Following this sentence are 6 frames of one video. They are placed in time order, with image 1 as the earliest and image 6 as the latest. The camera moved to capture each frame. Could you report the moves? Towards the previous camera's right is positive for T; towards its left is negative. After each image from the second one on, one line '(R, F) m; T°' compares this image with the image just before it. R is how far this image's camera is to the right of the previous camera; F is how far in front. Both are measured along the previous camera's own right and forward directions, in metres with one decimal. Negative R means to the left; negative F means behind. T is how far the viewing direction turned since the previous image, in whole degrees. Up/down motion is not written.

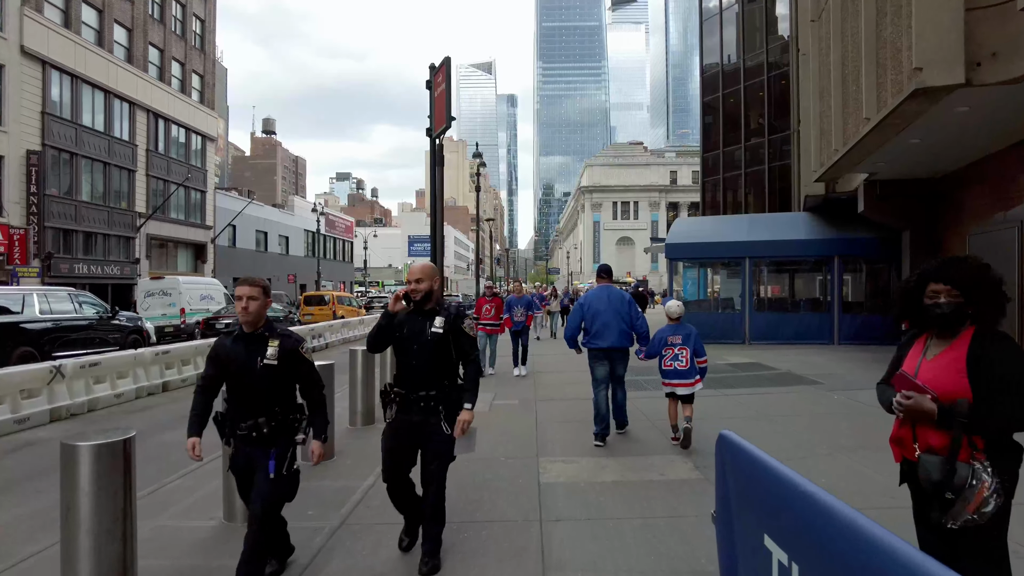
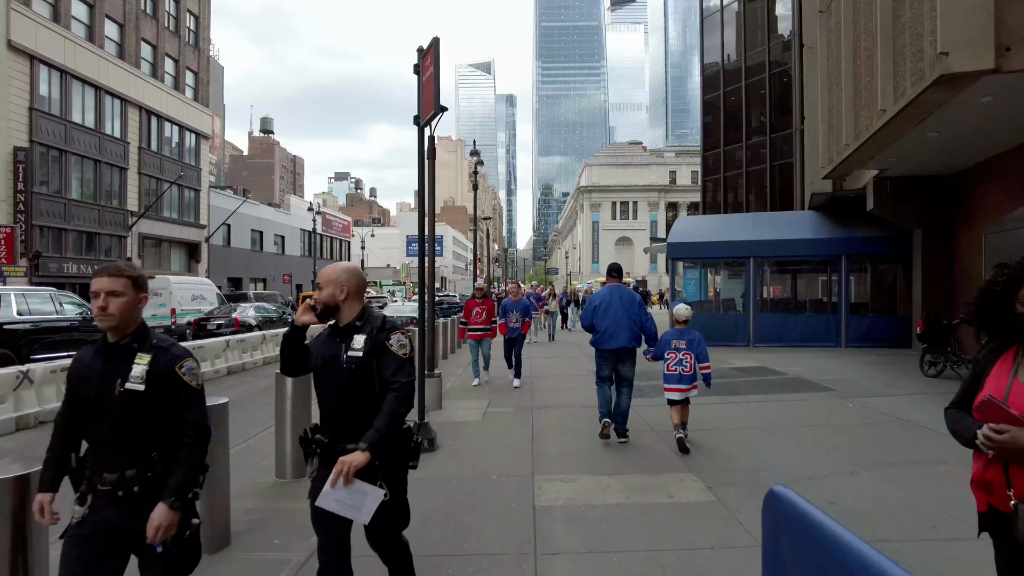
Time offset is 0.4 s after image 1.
(0.0, +0.5) m; 0°
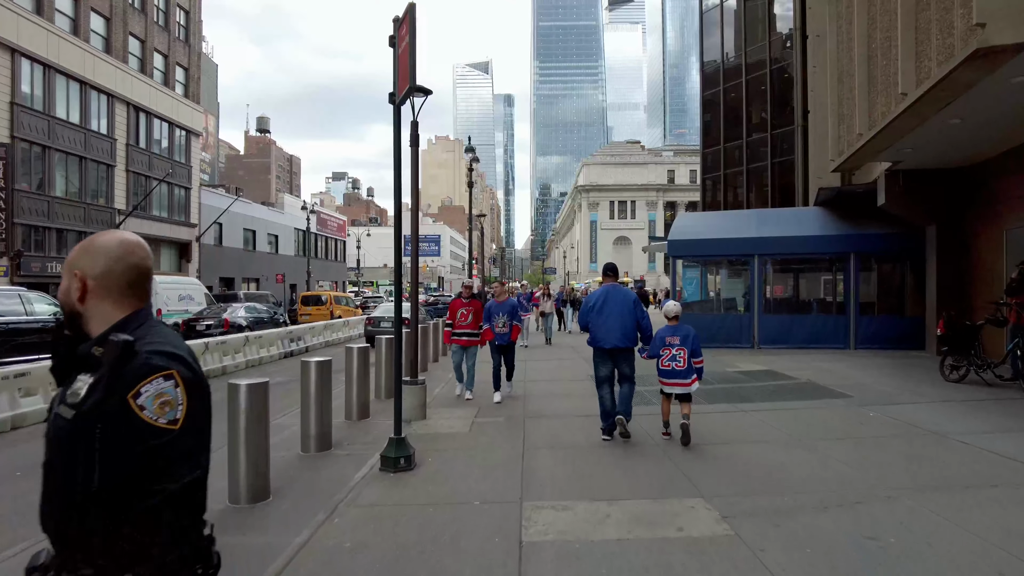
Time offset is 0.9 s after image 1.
(+0.1, +0.7) m; 0°
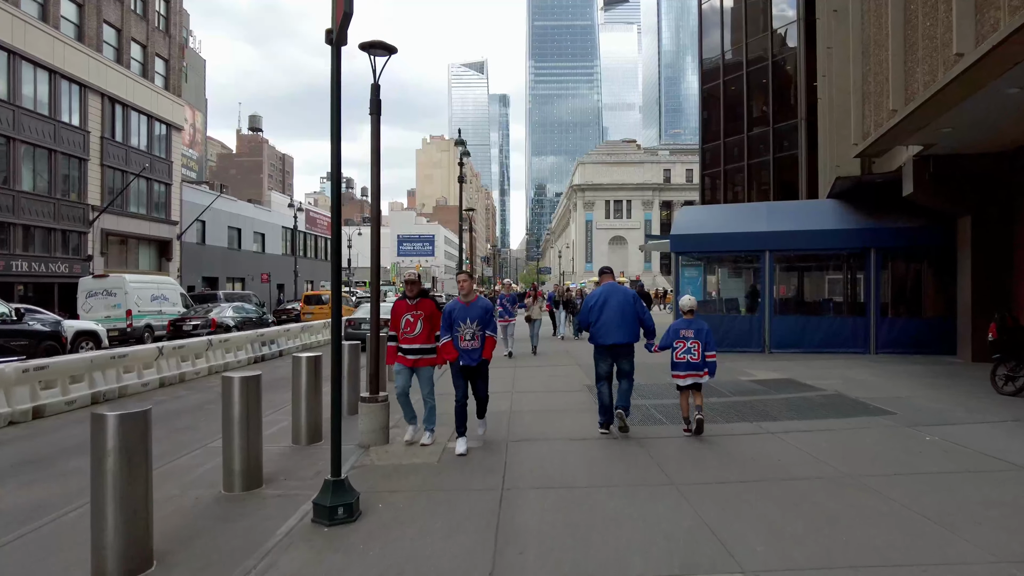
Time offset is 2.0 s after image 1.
(+0.1, +1.3) m; 0°
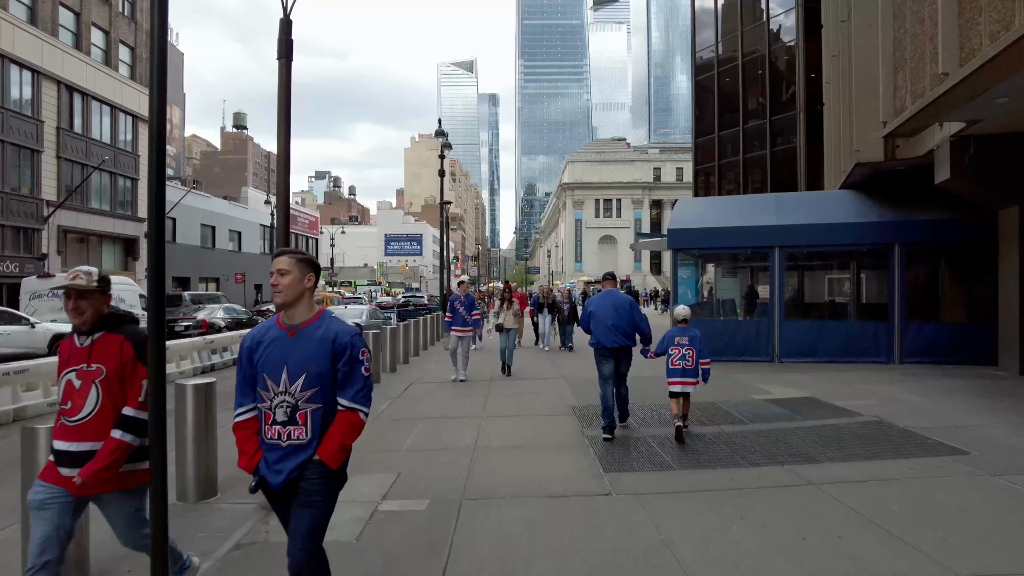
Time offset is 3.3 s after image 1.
(+0.3, +1.7) m; +1°
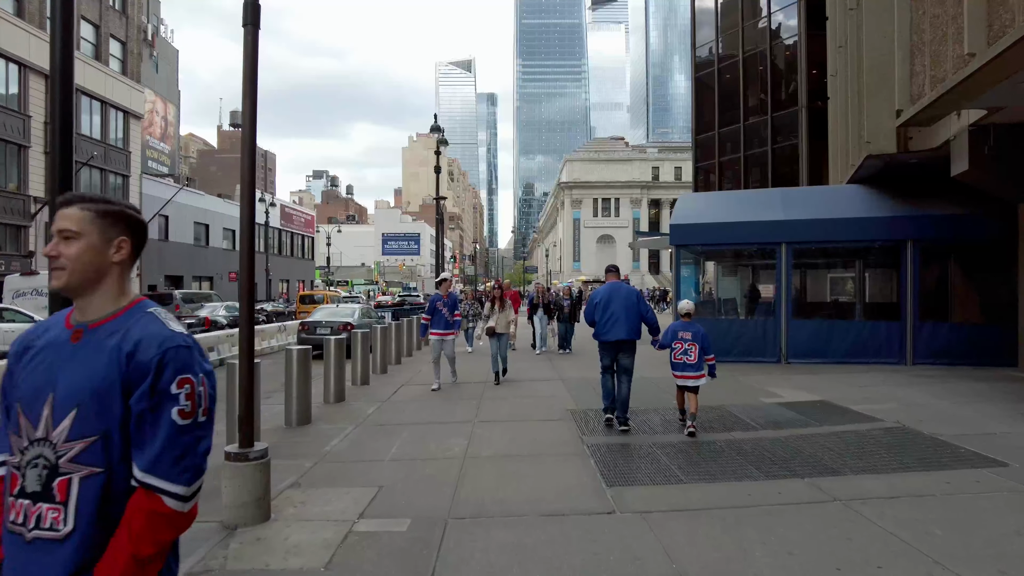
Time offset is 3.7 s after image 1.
(0.0, +0.5) m; 0°
